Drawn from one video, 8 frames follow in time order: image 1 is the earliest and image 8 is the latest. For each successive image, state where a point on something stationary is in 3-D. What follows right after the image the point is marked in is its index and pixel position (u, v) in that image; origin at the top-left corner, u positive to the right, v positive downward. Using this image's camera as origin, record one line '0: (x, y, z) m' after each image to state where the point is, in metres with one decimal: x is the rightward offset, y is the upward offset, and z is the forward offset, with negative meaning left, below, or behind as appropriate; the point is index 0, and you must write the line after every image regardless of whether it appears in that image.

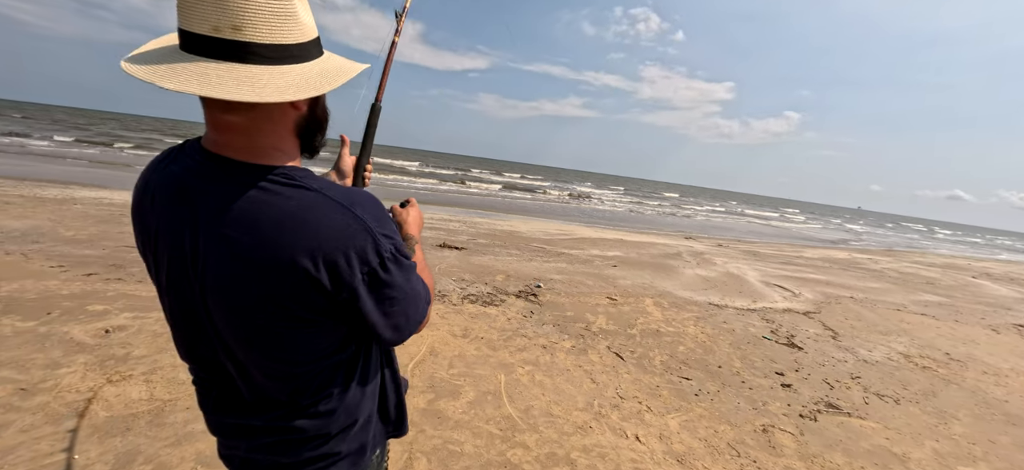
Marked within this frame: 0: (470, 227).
0: (-1.3, +0.2, +12.5) m
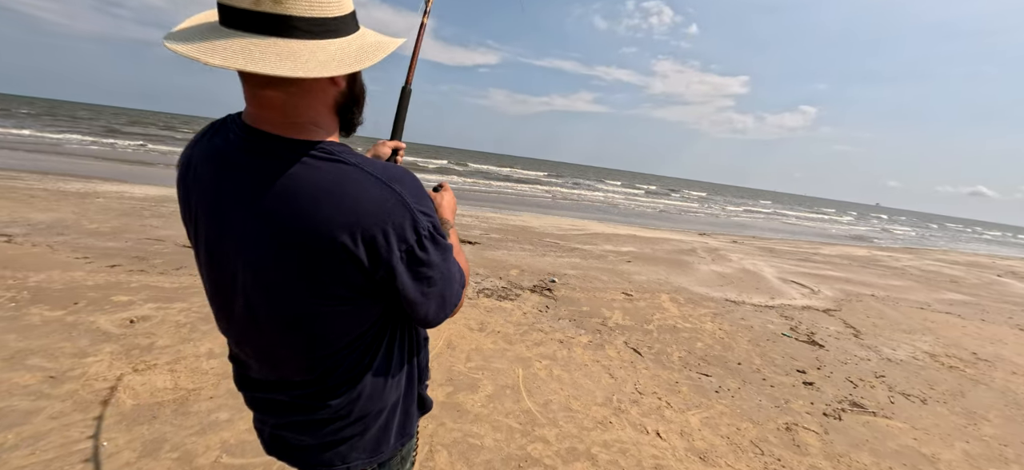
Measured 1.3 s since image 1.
0: (-0.9, +0.4, +12.5) m
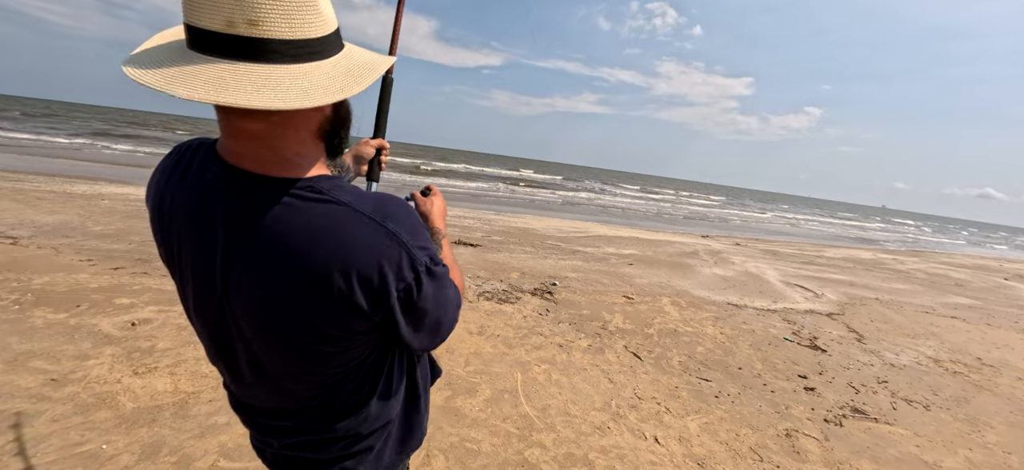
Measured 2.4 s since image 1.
0: (-0.8, +0.3, +12.5) m
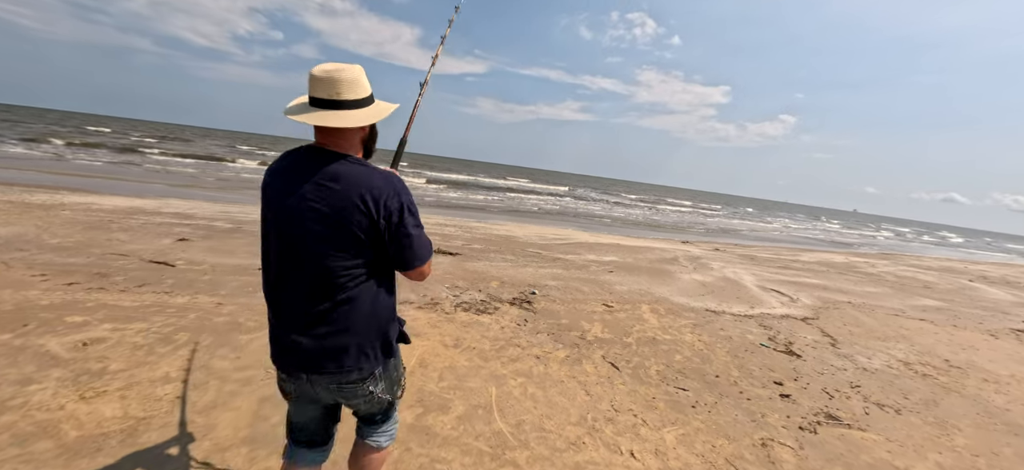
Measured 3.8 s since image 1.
0: (-1.4, +0.1, +12.4) m
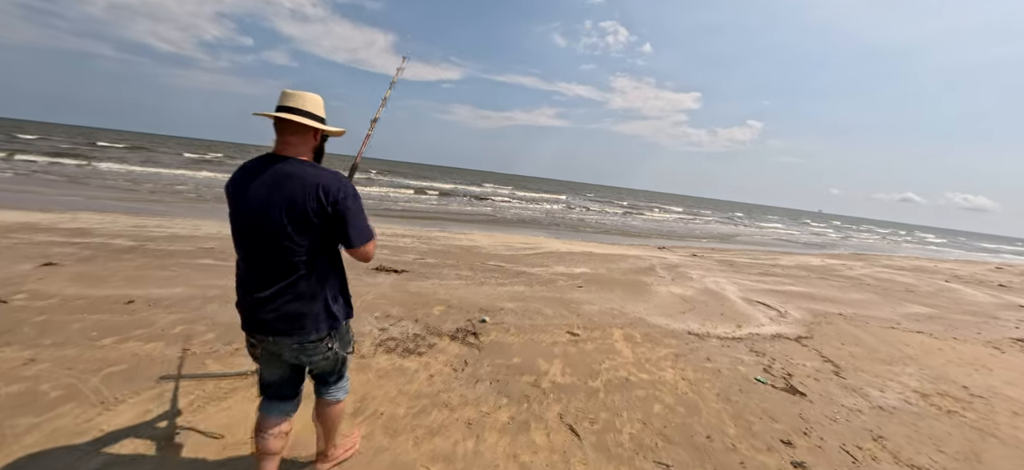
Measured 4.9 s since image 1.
0: (-2.4, -0.3, +11.2) m
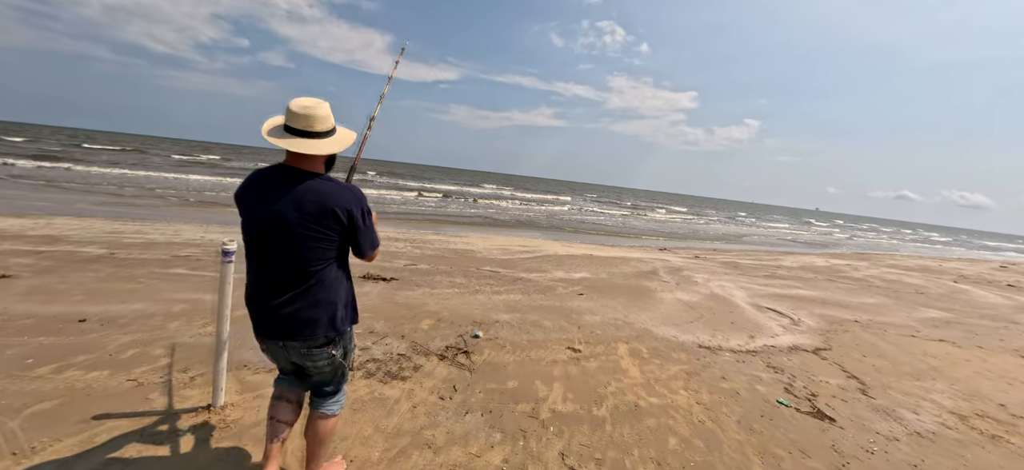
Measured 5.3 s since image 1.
0: (-2.5, -0.4, +10.7) m
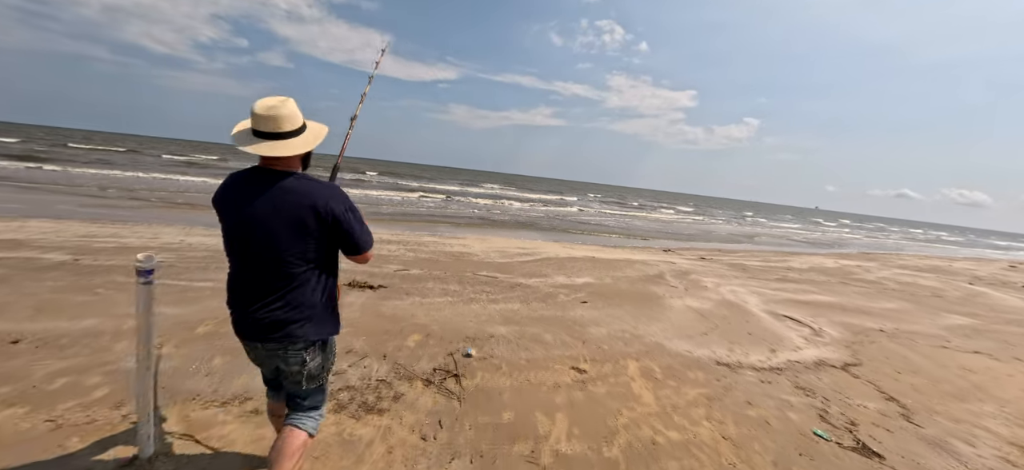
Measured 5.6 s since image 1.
0: (-2.5, -0.4, +10.1) m
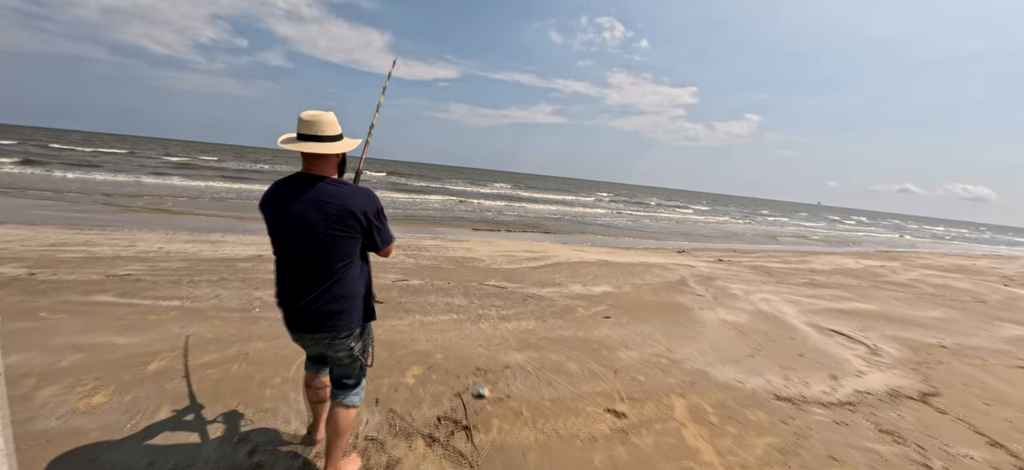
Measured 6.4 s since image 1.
0: (-2.3, -0.5, +9.3) m
